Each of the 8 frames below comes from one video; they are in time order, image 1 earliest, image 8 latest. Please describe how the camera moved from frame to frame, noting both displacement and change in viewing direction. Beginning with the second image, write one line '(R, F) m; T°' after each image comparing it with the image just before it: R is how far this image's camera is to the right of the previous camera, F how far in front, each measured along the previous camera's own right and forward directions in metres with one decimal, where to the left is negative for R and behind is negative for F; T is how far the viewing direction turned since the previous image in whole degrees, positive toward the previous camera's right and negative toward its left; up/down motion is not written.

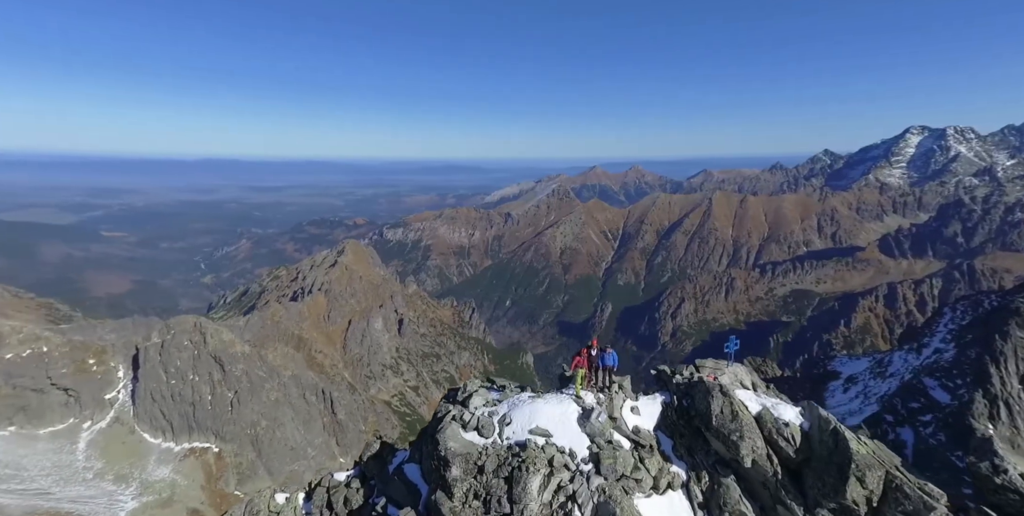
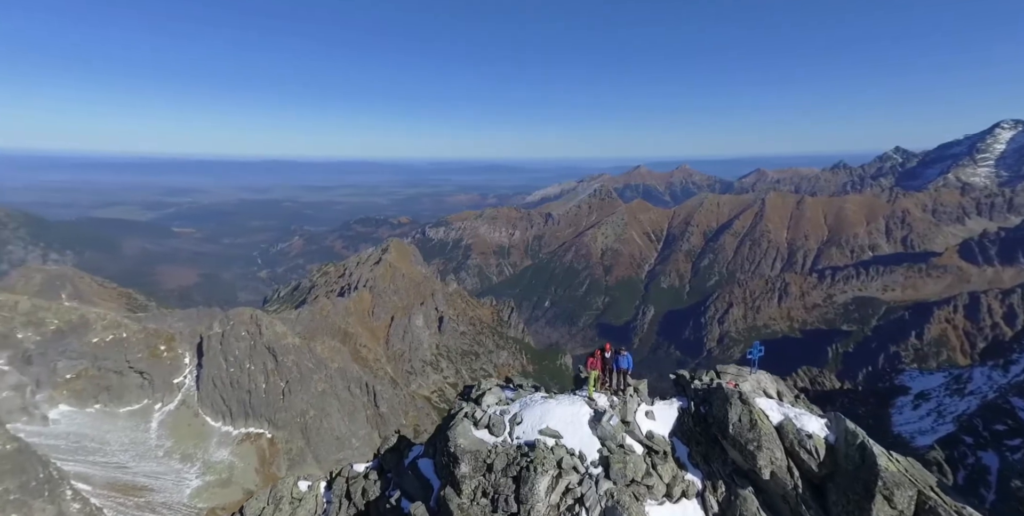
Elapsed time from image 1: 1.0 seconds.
(+2.7, -0.4) m; -6°
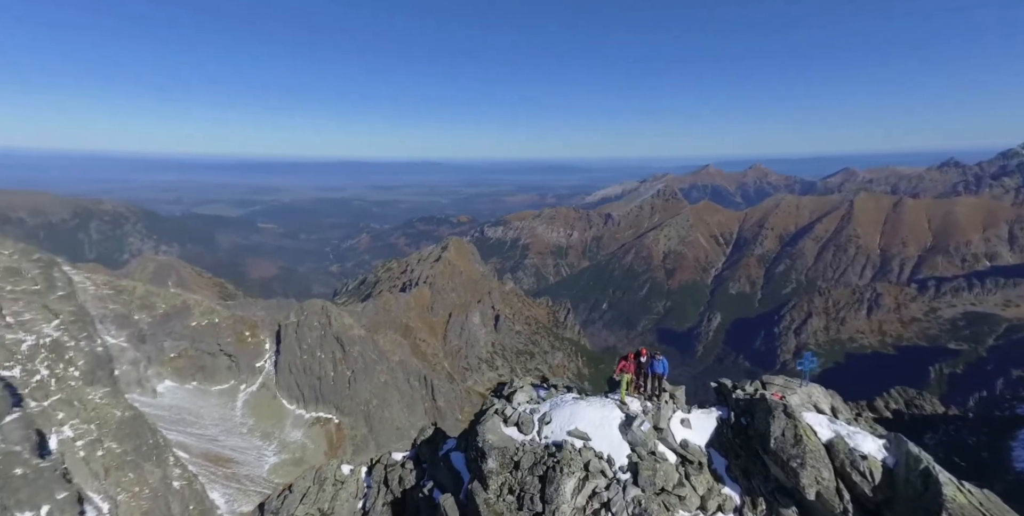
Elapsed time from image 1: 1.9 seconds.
(+2.9, +0.2) m; -9°
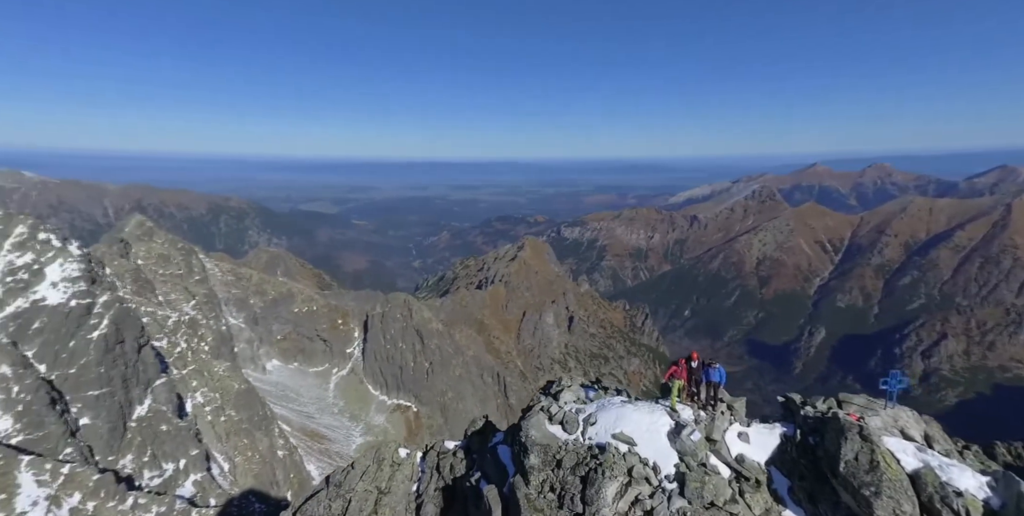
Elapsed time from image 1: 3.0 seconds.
(+3.1, +0.5) m; -11°
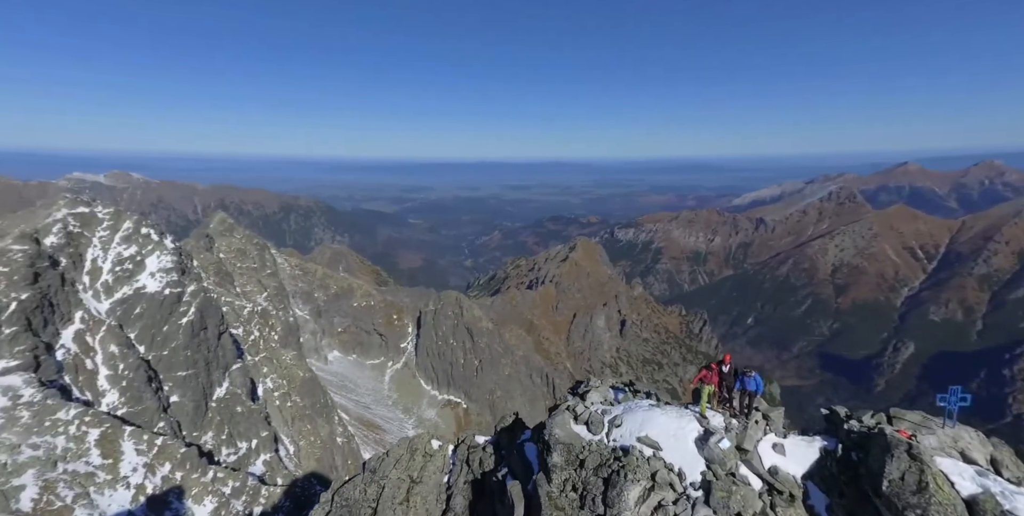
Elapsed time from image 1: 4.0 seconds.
(+2.8, +0.1) m; -8°
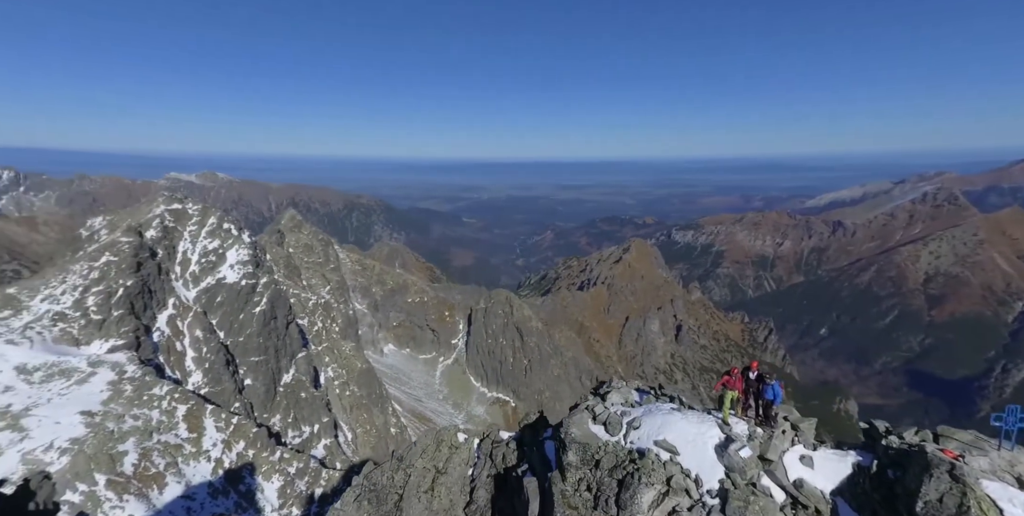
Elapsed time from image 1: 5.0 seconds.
(+3.6, +0.3) m; -9°
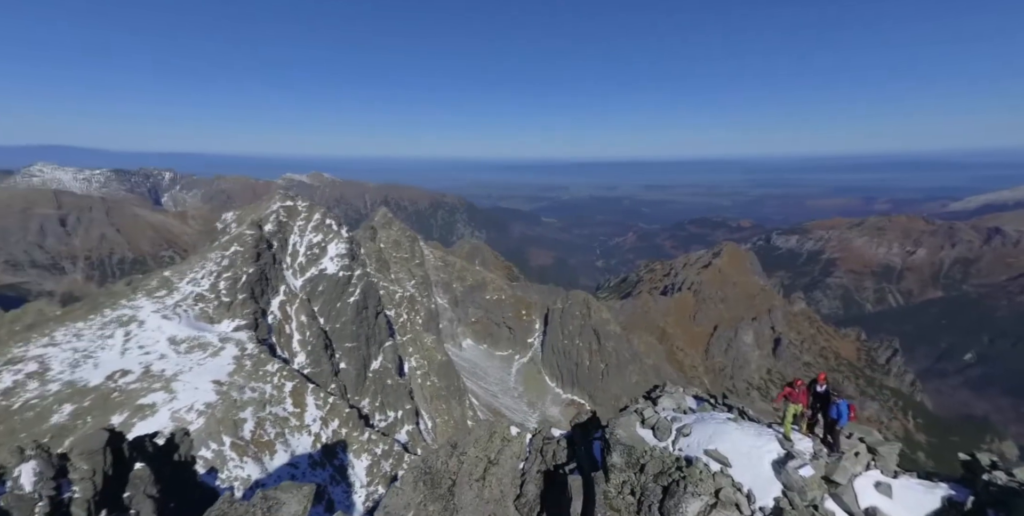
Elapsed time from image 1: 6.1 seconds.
(+3.9, +0.8) m; -12°
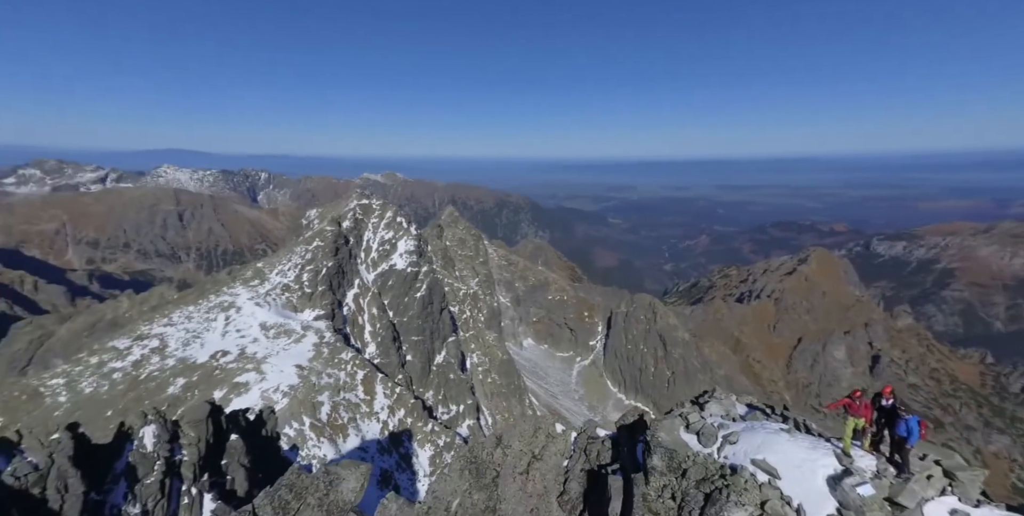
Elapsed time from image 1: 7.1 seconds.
(+3.4, +0.8) m; -10°
